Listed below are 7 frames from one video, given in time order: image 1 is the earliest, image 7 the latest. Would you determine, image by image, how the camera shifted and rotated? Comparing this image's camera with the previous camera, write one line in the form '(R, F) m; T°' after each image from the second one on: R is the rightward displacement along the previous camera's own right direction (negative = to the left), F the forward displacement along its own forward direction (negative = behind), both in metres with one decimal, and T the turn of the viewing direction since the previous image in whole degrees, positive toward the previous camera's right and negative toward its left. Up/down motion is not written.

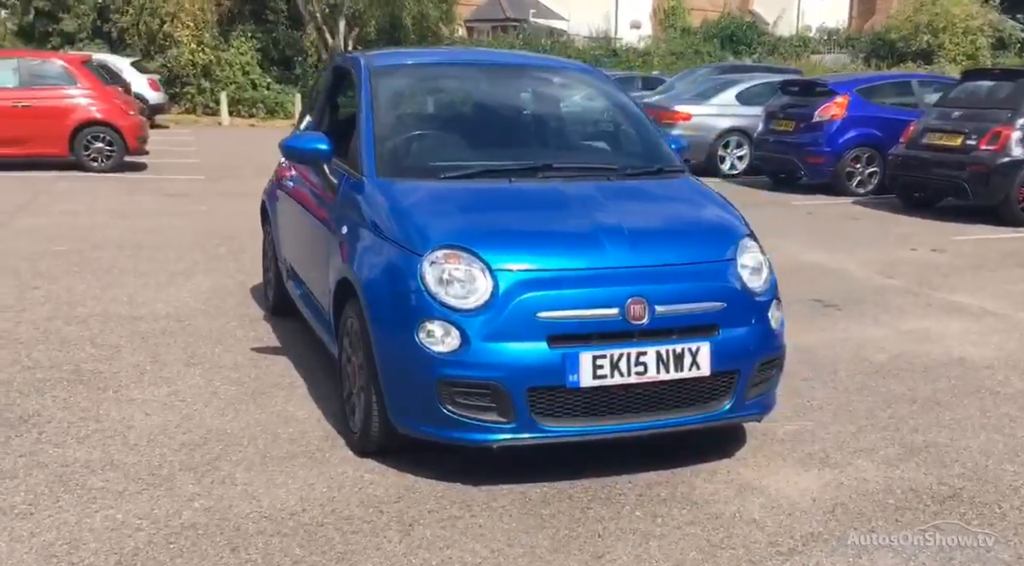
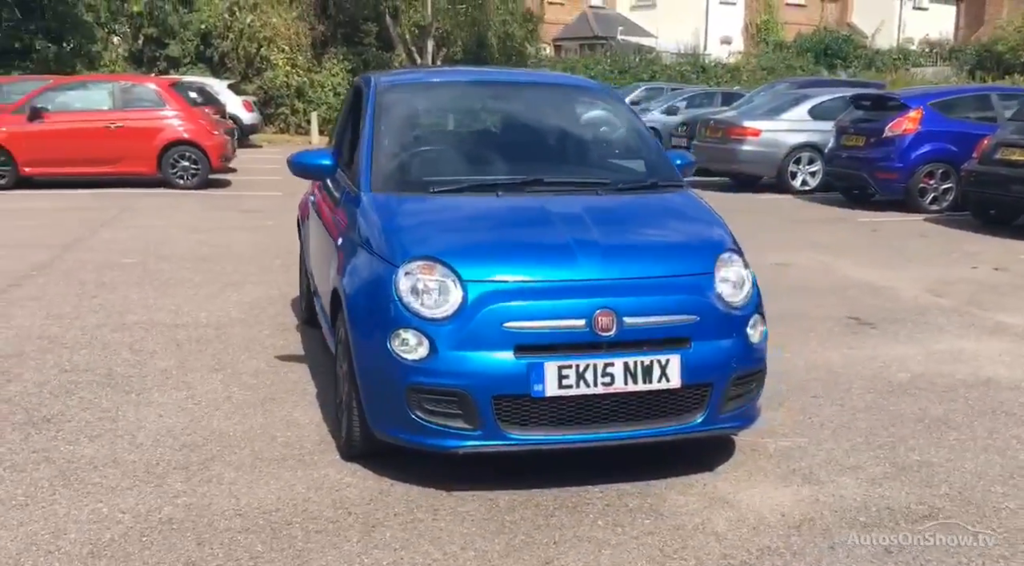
(+0.4, -0.1) m; -5°
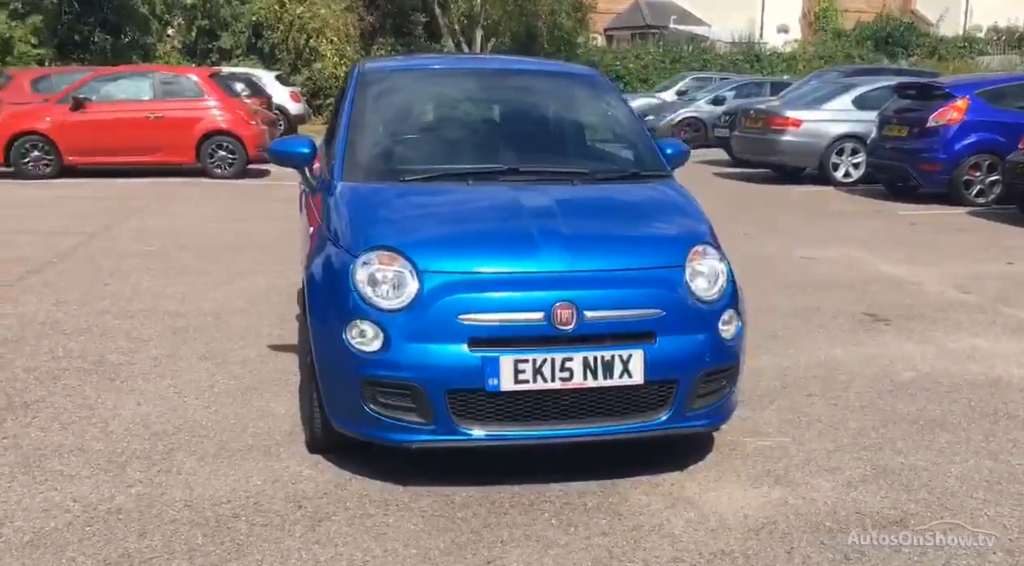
(+0.3, +0.1) m; -3°
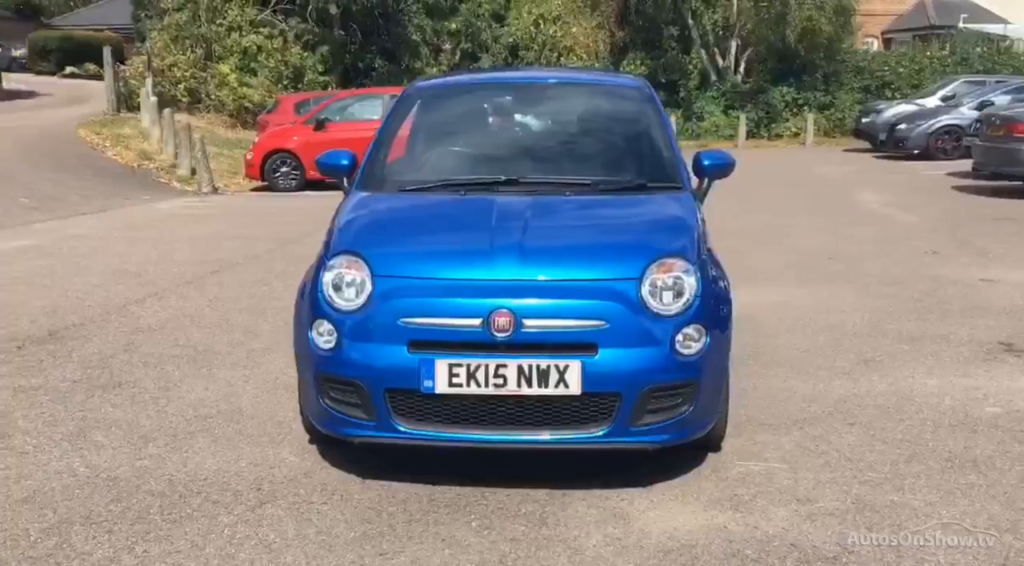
(+1.2, +0.1) m; -16°
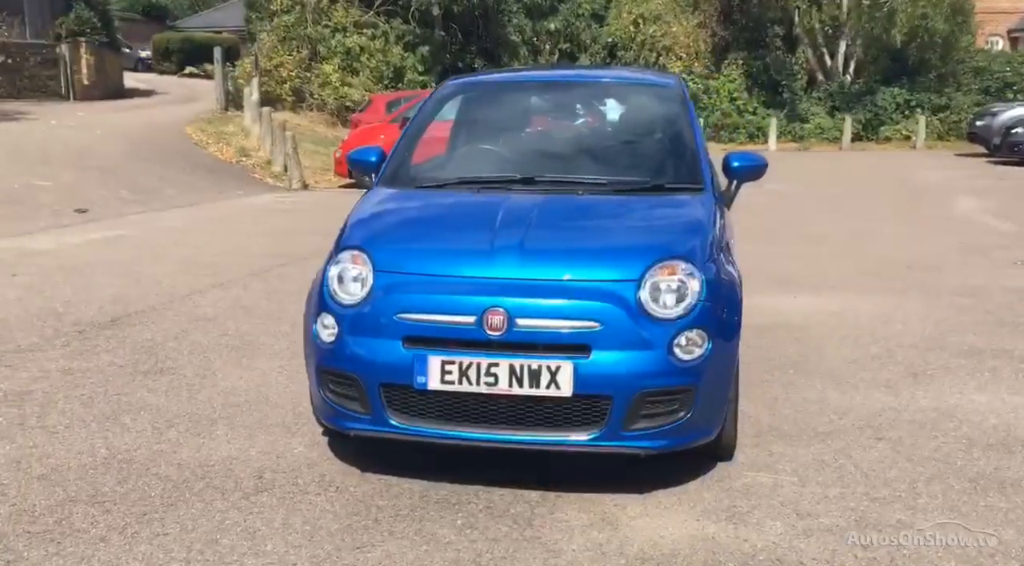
(+0.4, 0.0) m; -6°
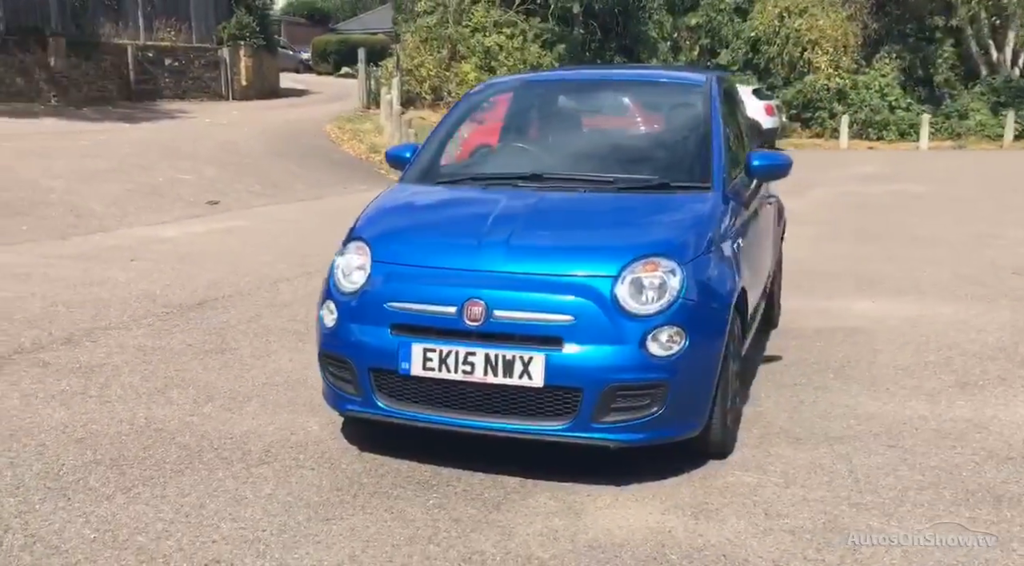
(+0.6, -0.1) m; -9°
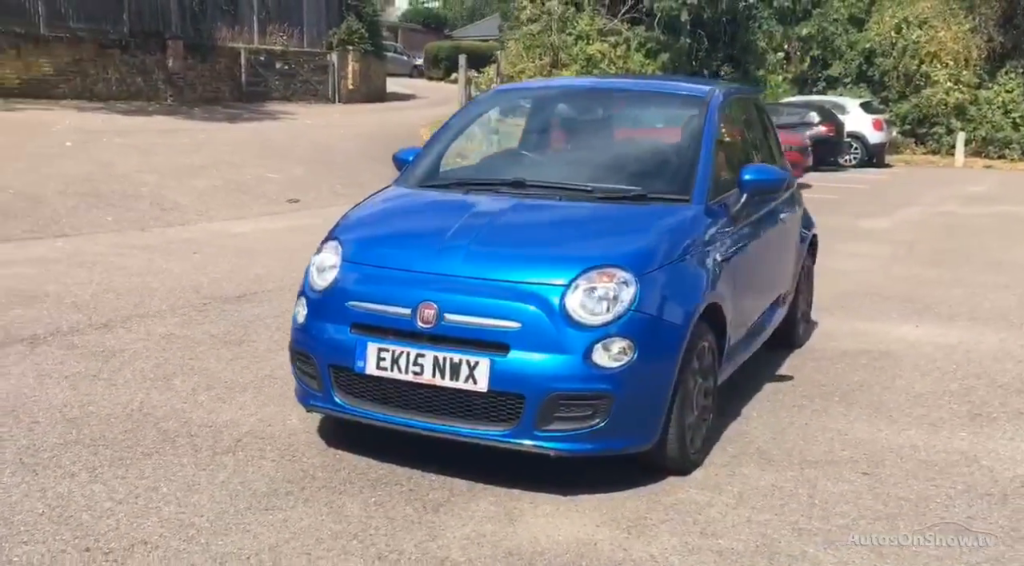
(+0.6, 0.0) m; -6°
